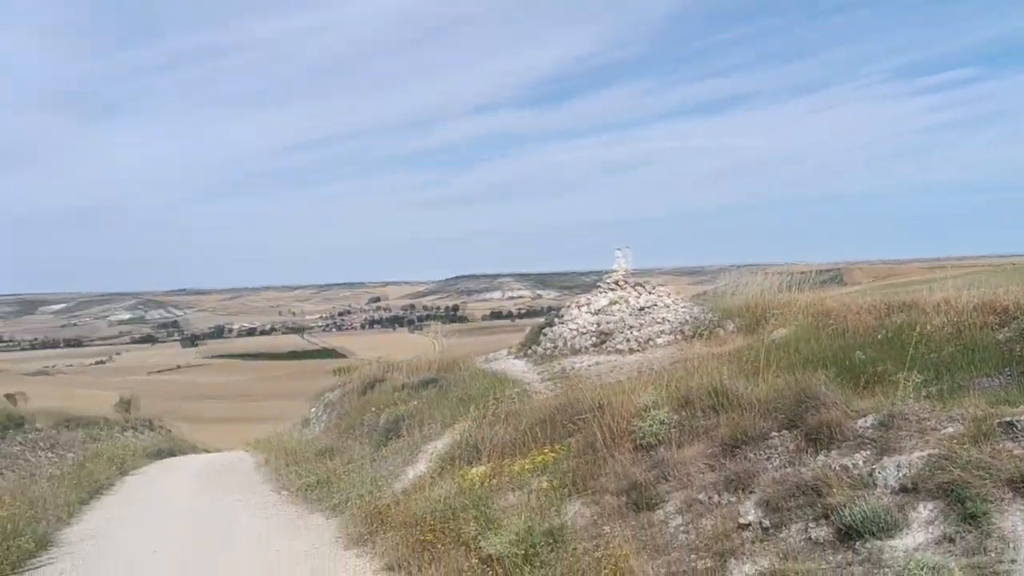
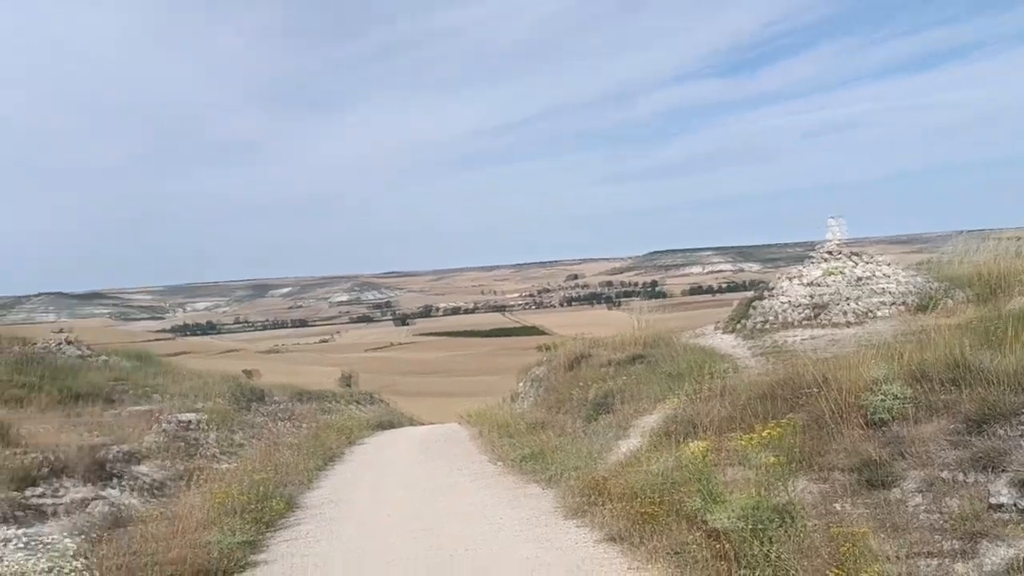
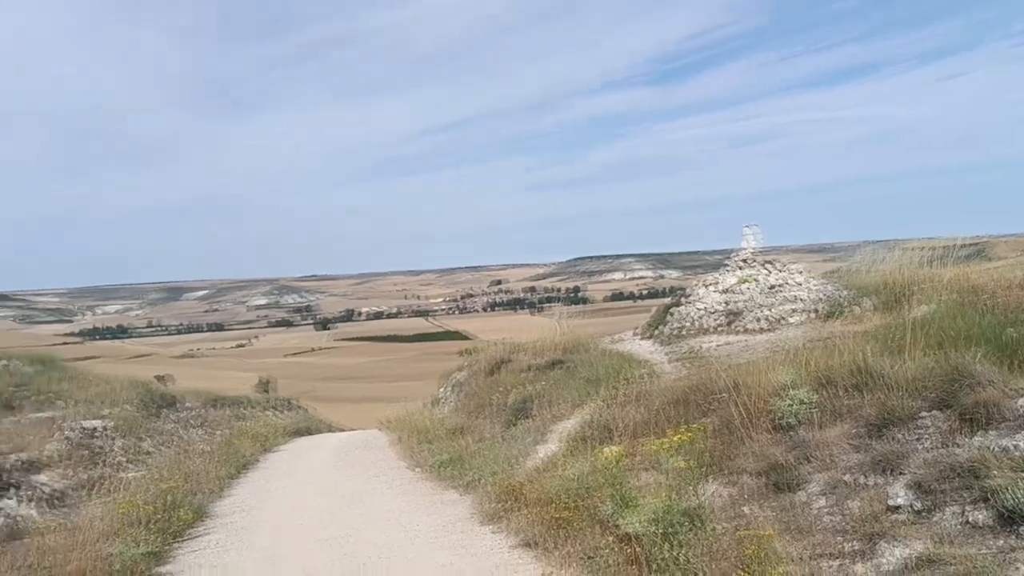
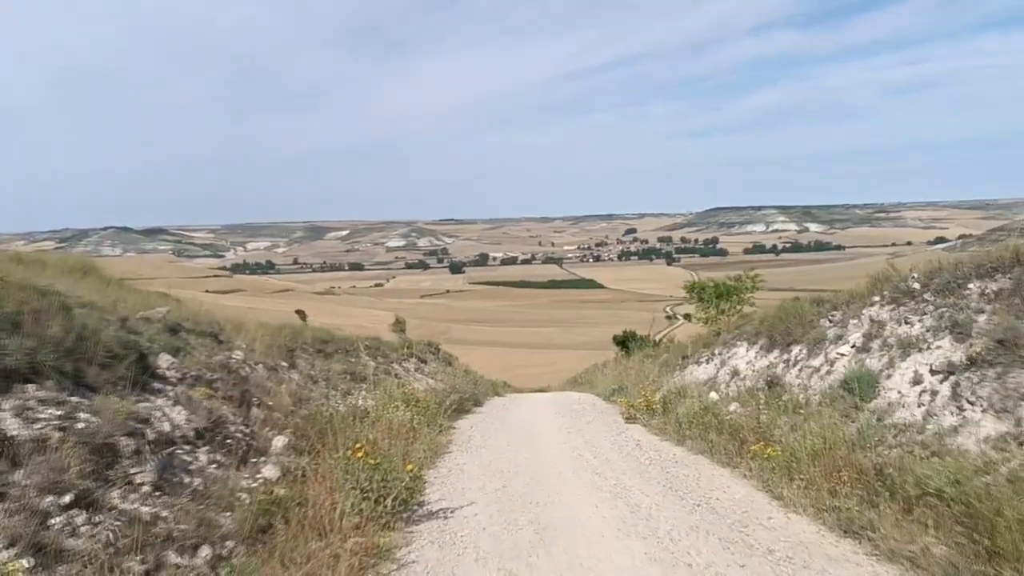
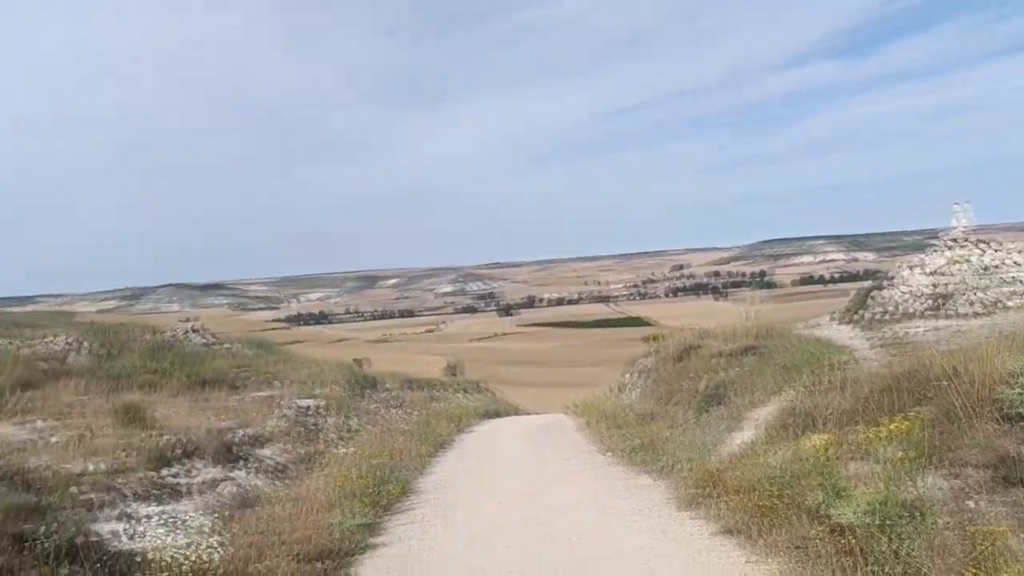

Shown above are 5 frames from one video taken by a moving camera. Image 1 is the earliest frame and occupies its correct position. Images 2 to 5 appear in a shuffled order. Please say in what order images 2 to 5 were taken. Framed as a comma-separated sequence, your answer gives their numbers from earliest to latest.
3, 2, 5, 4
